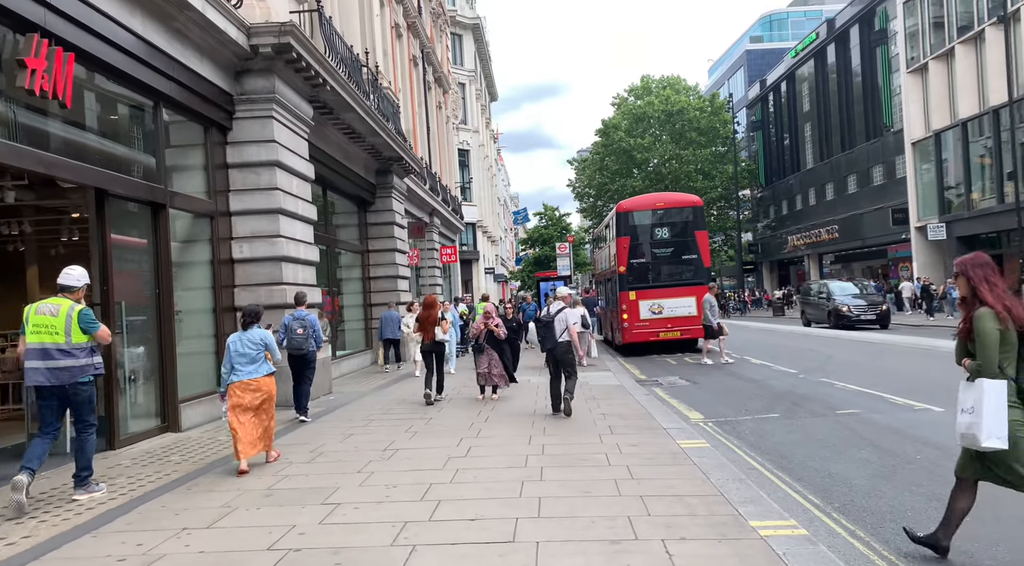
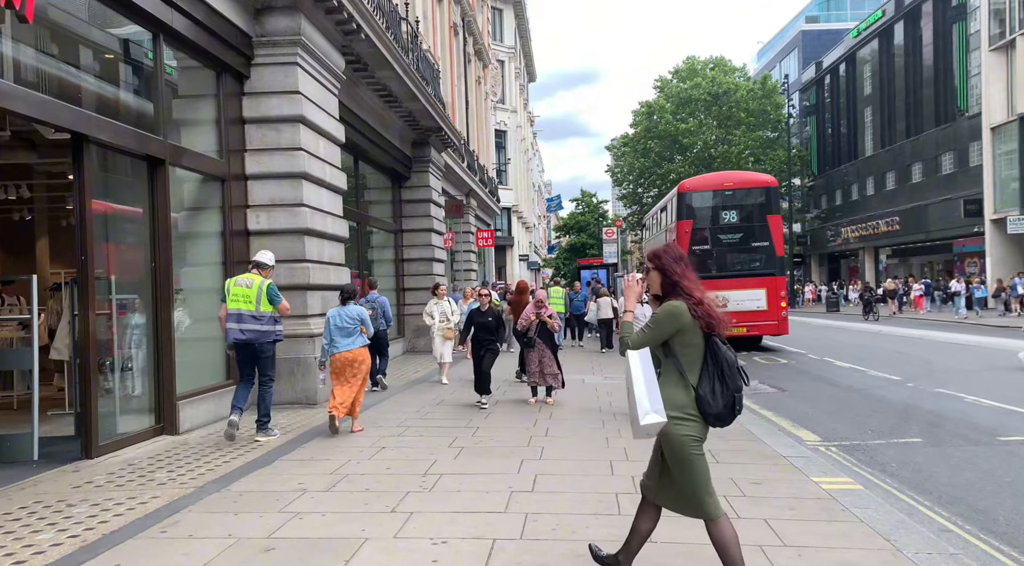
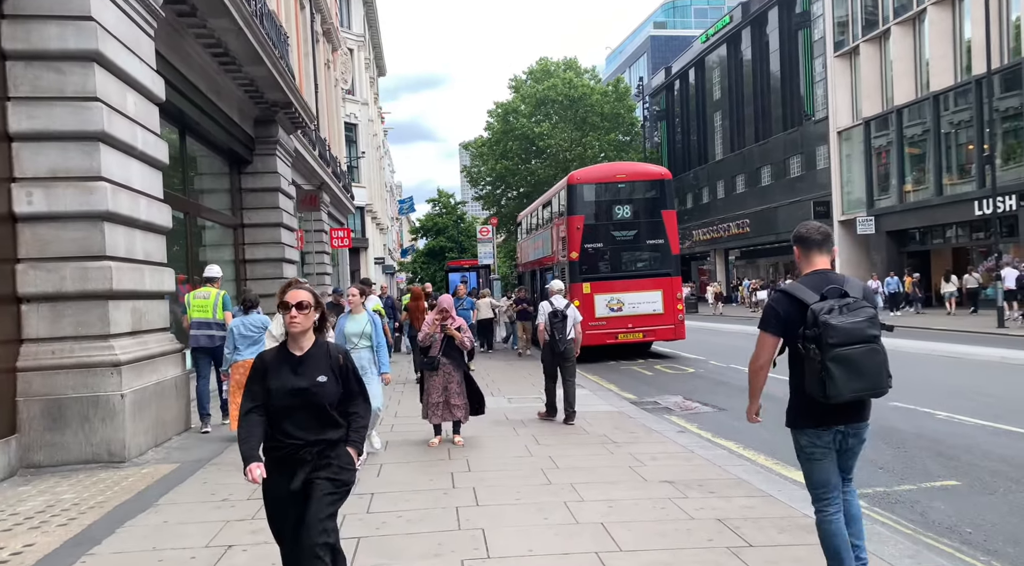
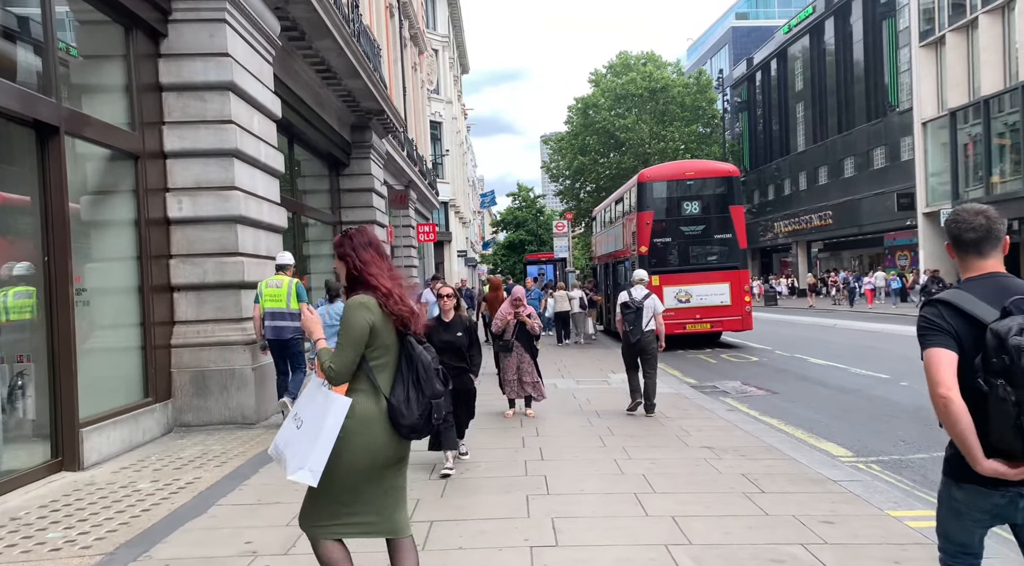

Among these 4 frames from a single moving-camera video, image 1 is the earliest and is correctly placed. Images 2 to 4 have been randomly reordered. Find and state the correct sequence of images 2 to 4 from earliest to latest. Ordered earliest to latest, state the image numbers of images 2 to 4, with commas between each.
2, 4, 3
